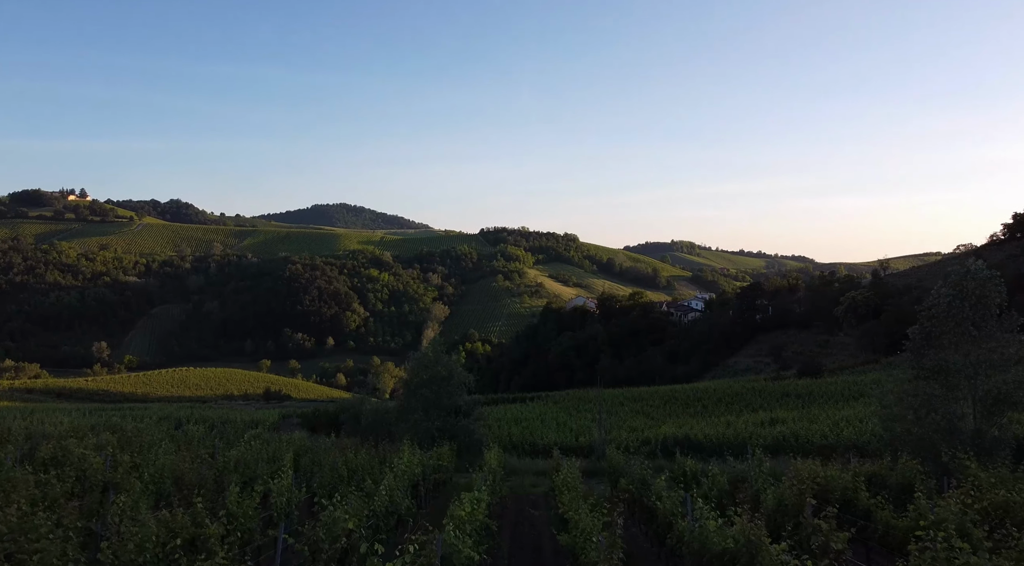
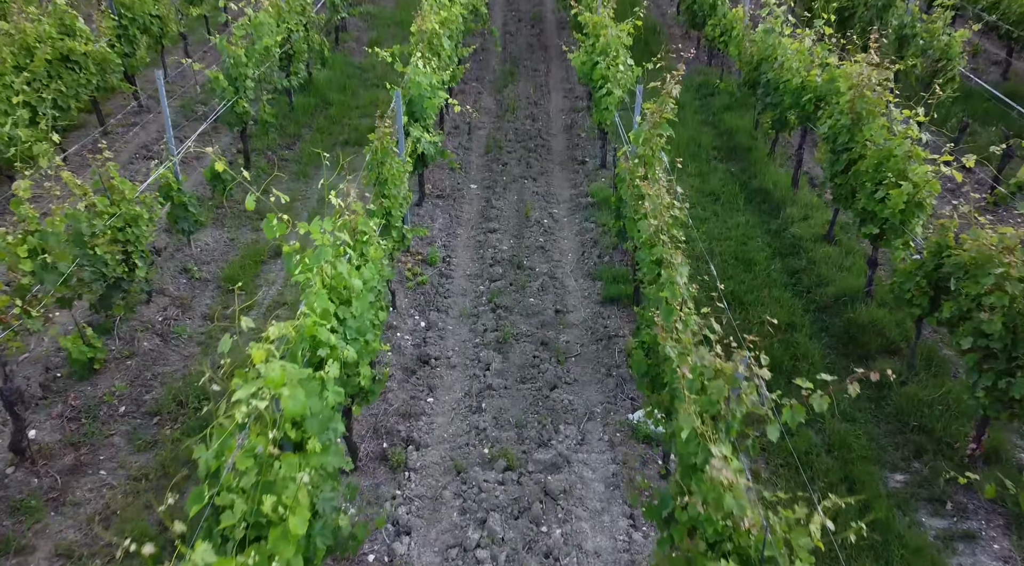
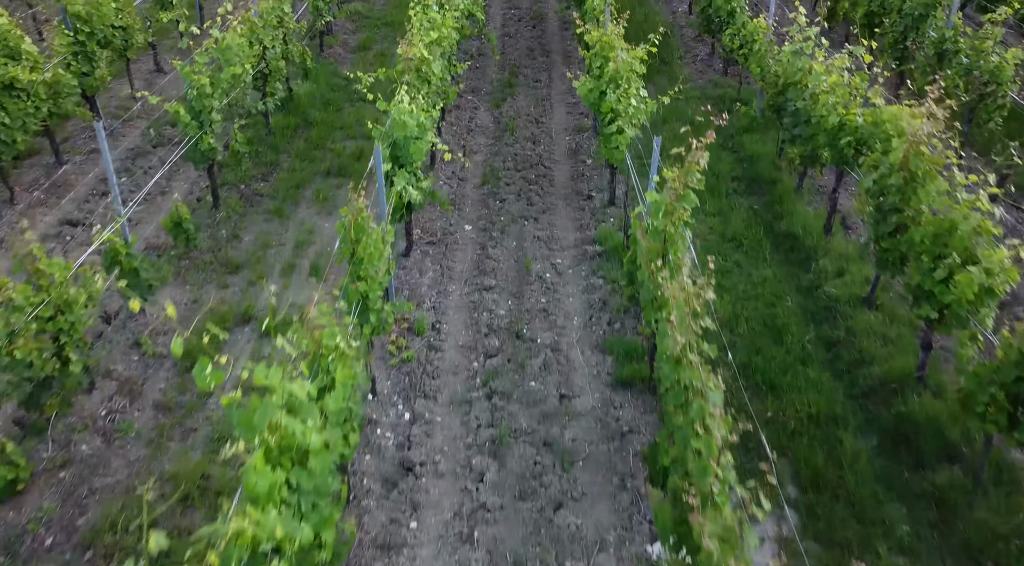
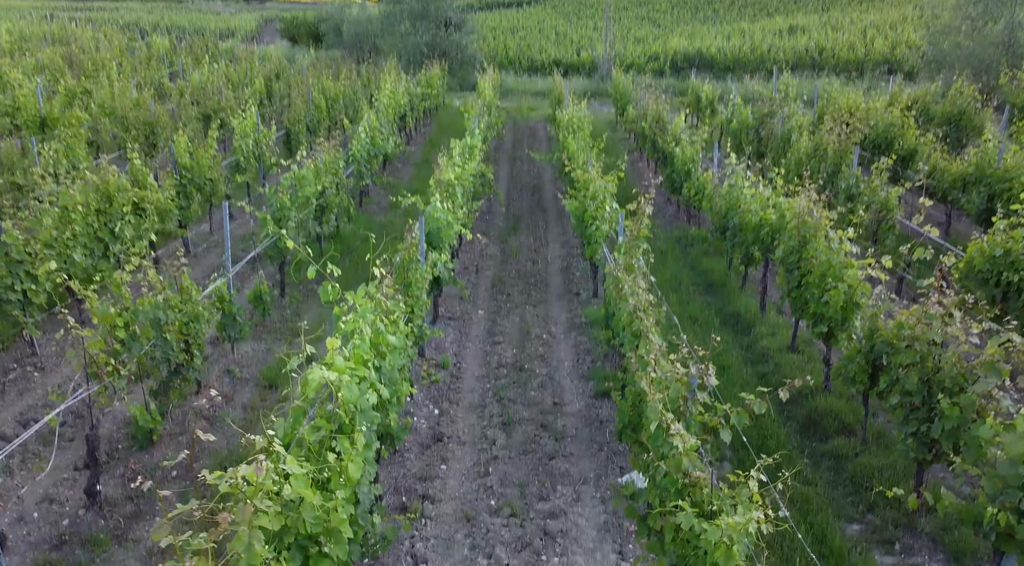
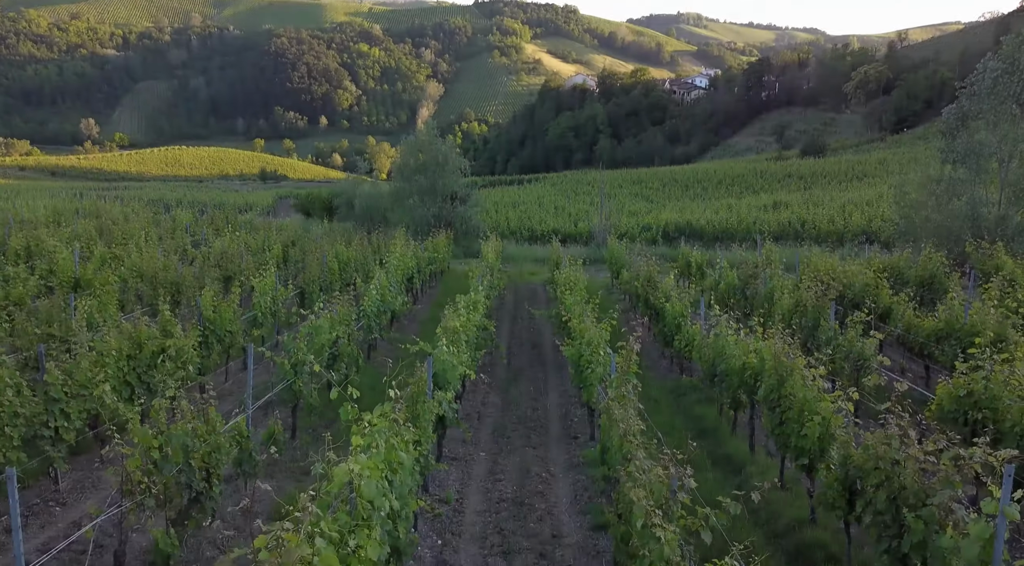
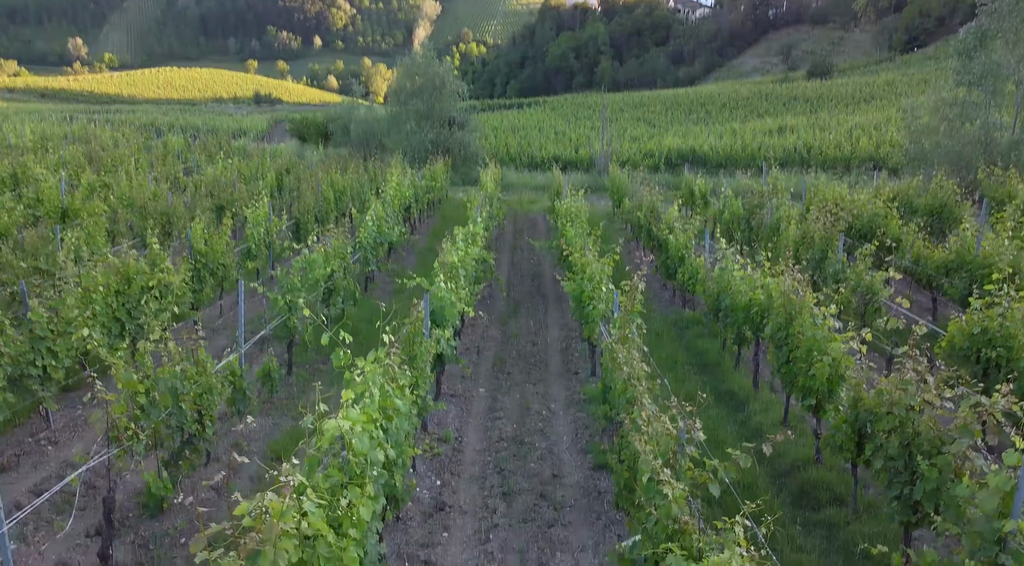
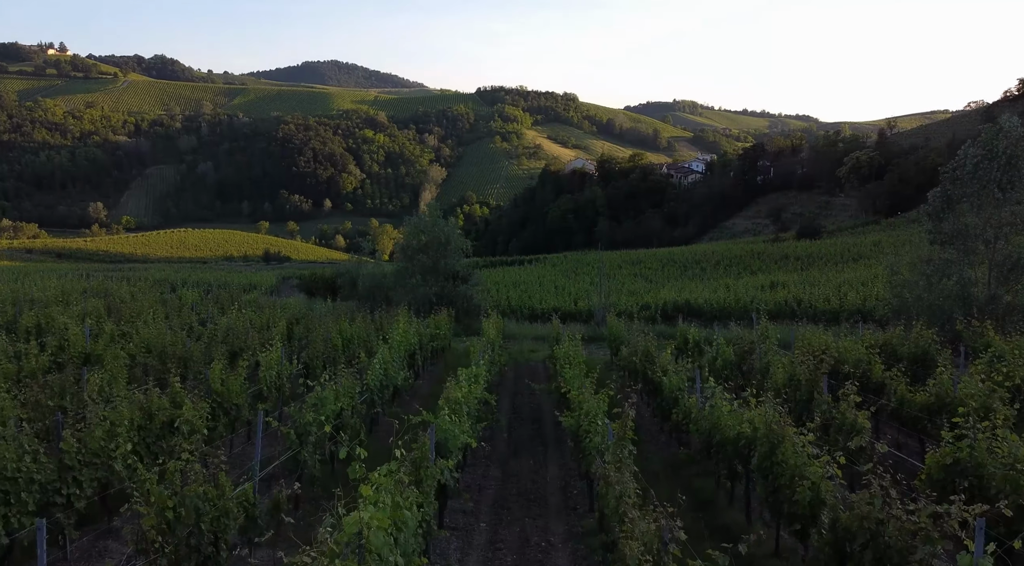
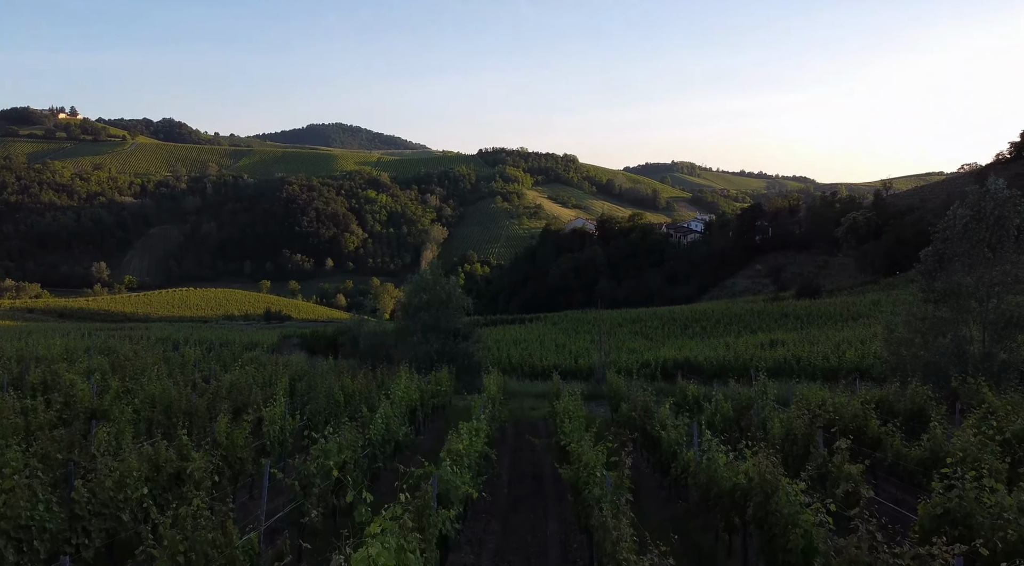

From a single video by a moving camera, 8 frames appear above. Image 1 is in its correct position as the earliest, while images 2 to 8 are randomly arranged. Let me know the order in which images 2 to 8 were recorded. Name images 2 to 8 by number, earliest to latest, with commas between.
8, 7, 5, 6, 4, 2, 3
